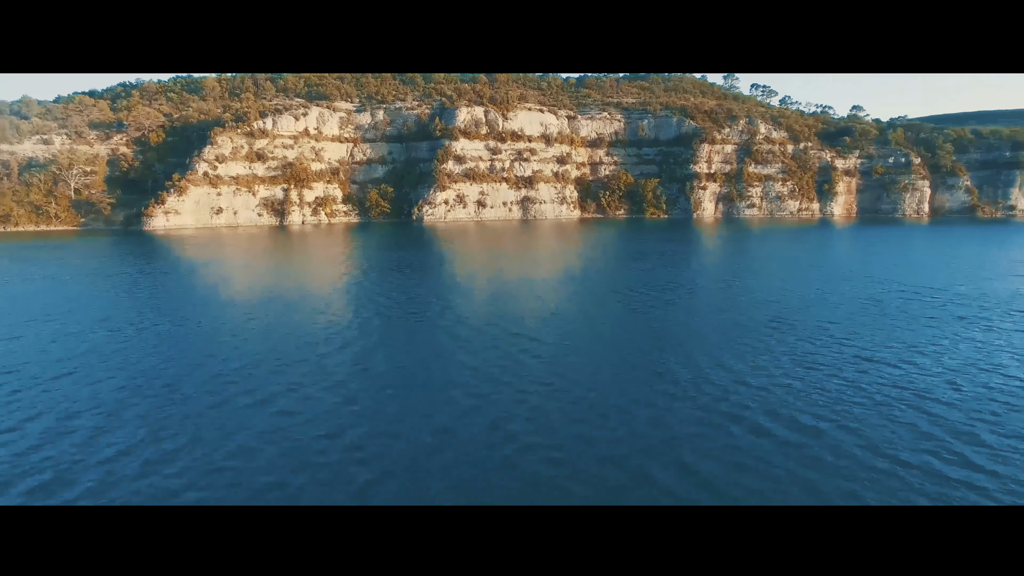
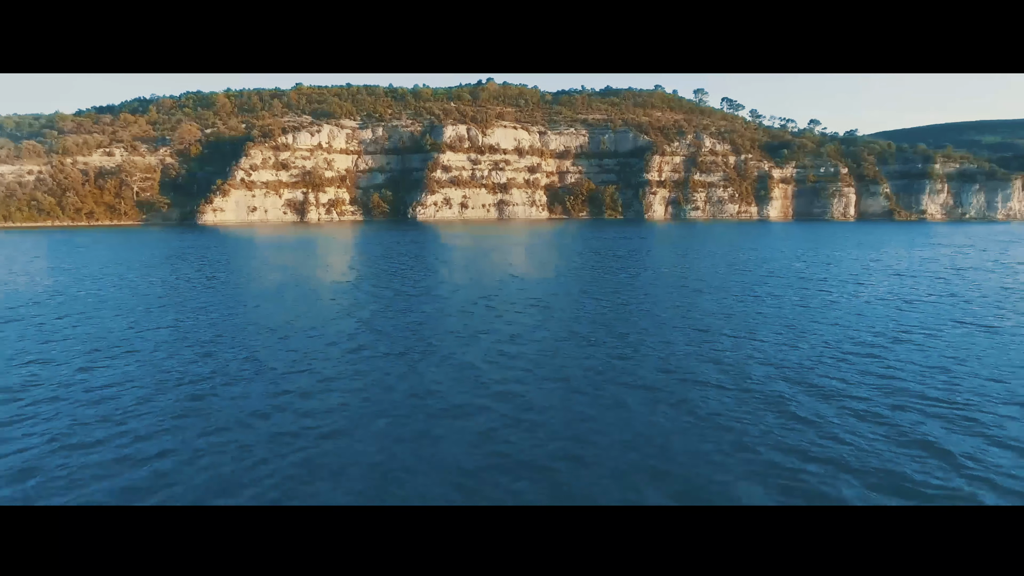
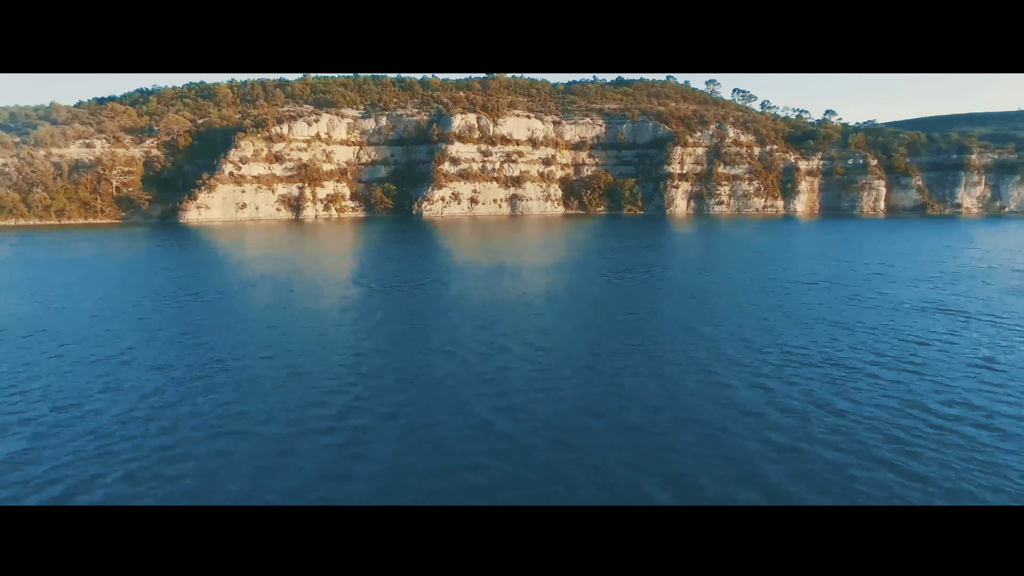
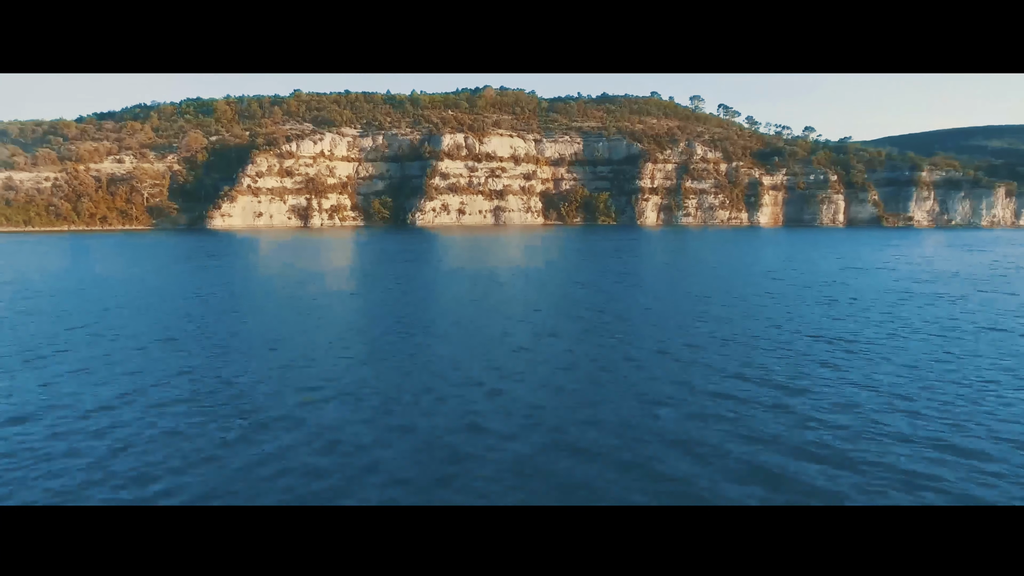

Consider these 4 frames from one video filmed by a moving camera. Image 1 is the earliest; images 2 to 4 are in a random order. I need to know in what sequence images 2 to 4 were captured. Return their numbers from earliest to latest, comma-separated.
3, 2, 4
